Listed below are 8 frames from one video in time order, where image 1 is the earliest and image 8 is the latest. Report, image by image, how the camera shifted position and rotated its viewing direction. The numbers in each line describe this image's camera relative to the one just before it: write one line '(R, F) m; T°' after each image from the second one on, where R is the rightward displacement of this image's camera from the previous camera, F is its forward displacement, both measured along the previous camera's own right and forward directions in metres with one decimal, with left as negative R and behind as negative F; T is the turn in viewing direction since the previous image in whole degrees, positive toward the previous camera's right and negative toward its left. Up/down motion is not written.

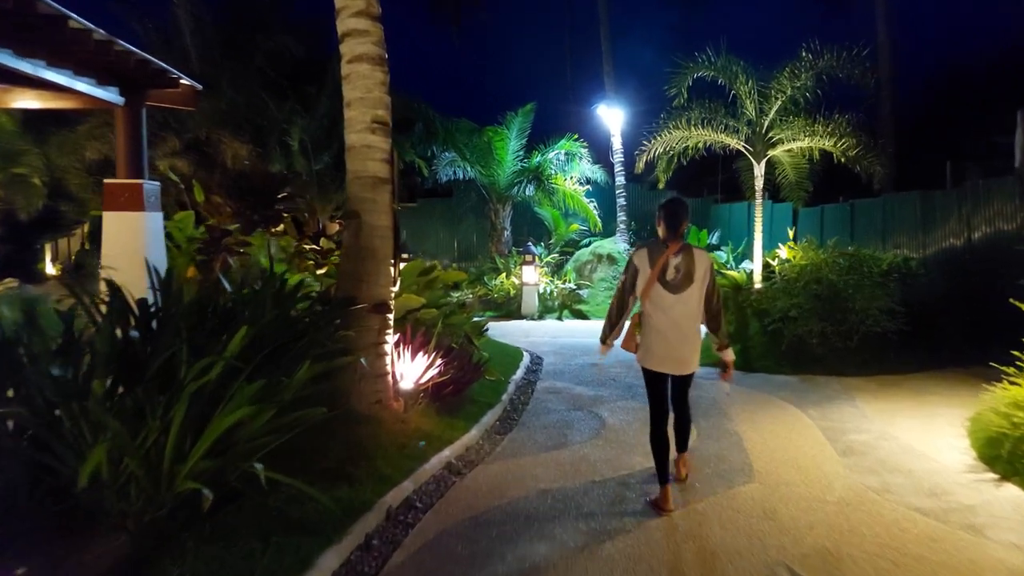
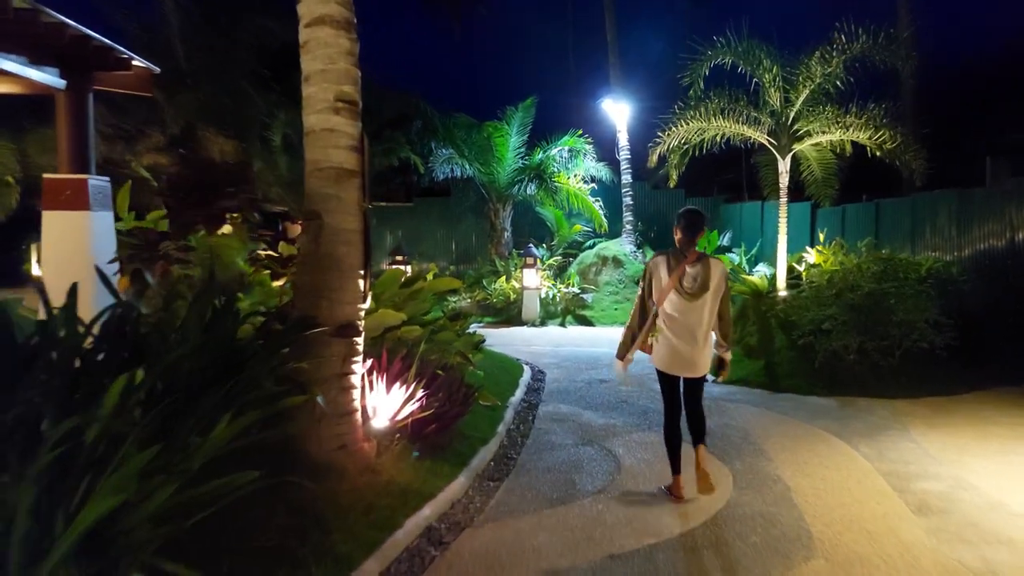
(0.0, +1.1) m; 0°
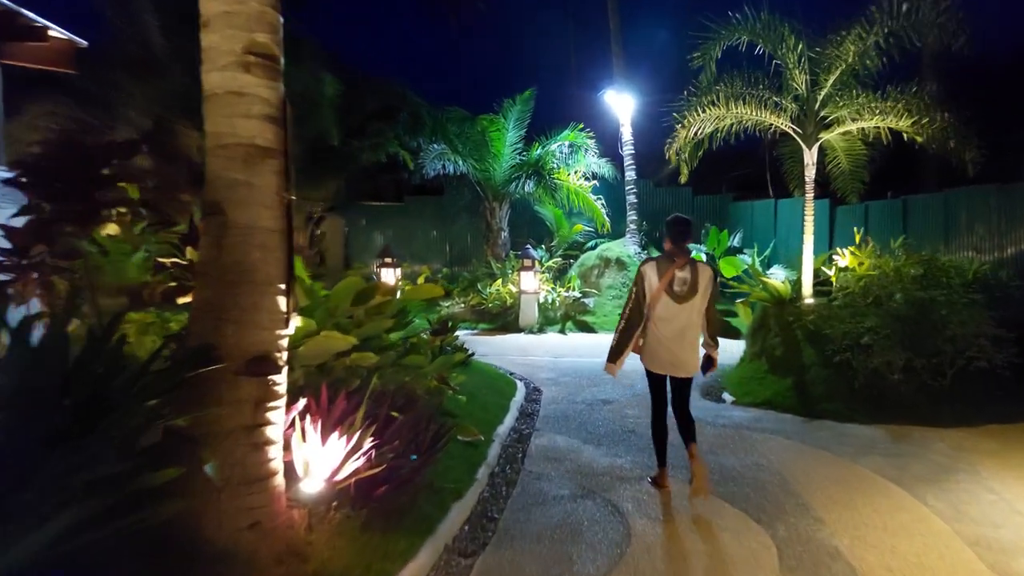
(+0.1, +1.2) m; 0°
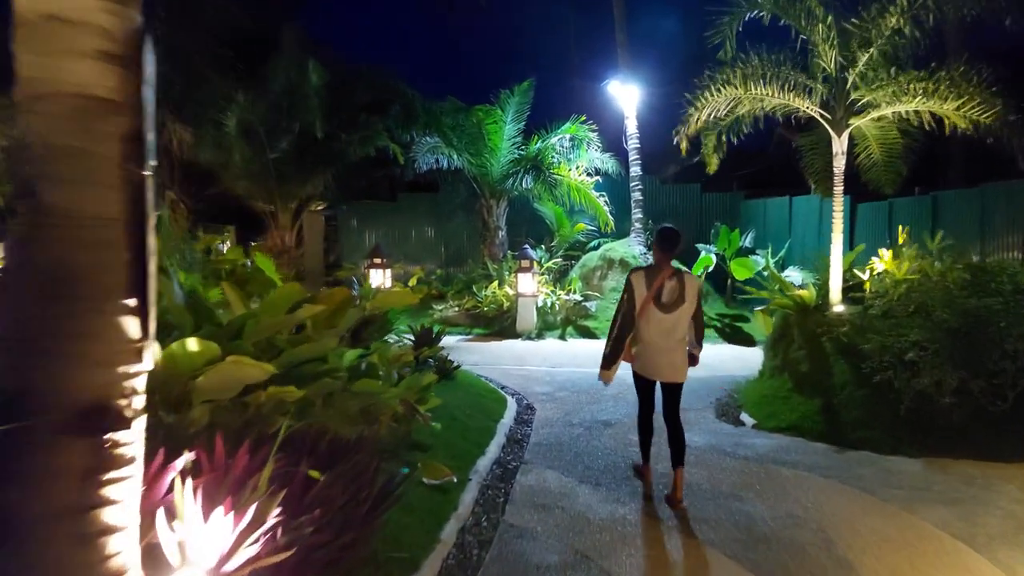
(+0.2, +1.1) m; 0°
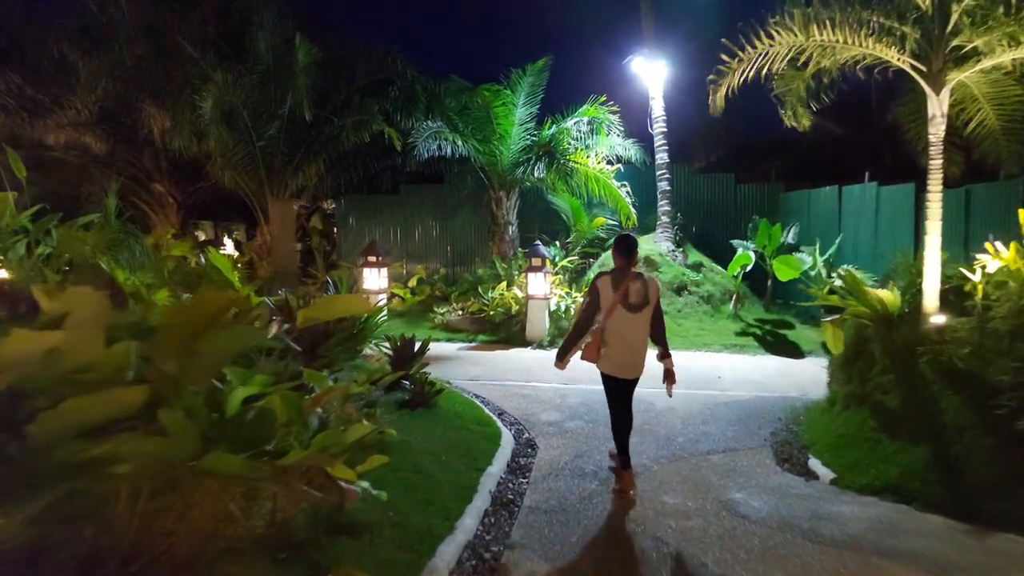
(+0.2, +1.9) m; -2°
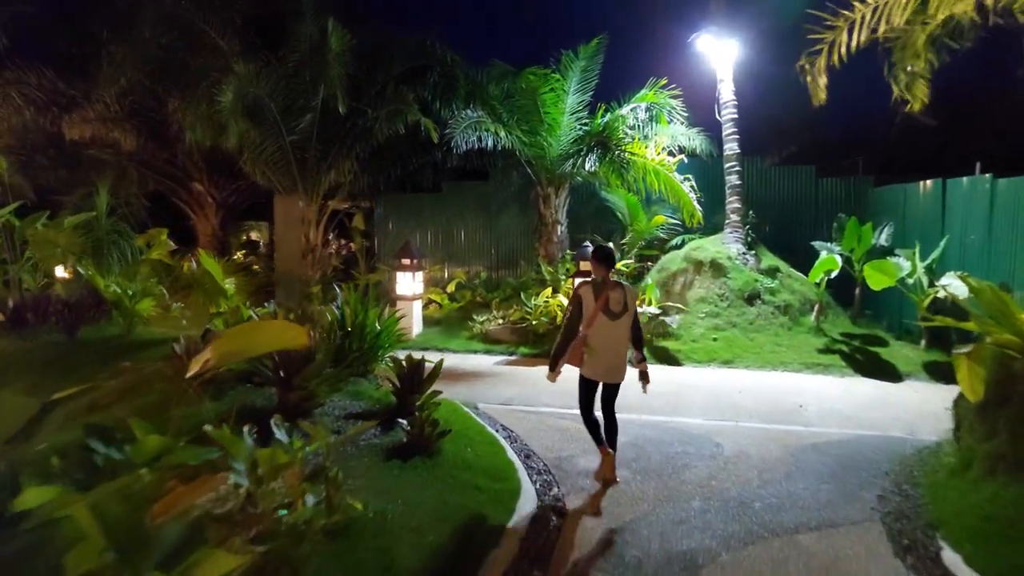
(+0.3, +1.5) m; -5°
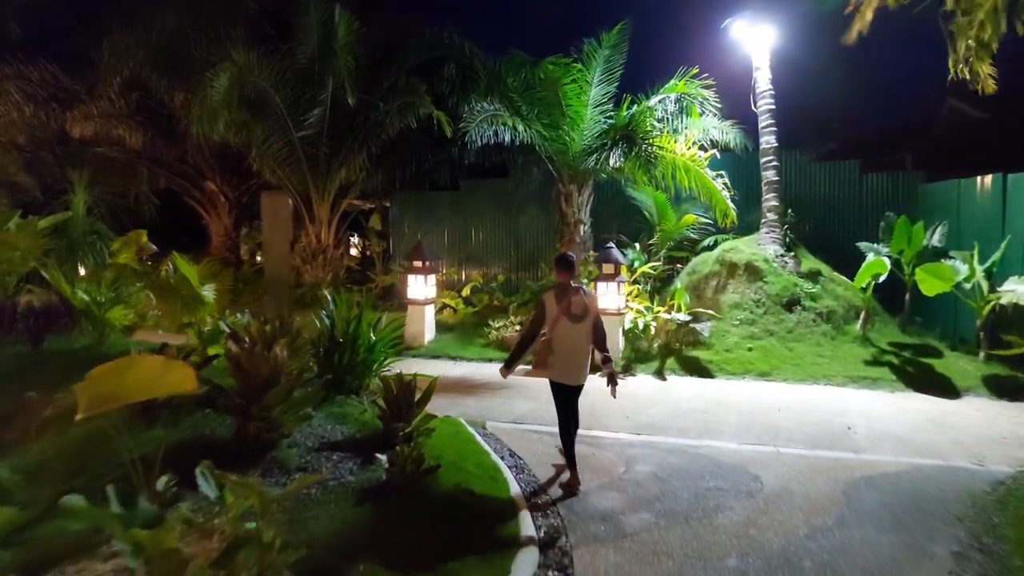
(+0.2, +0.9) m; -2°
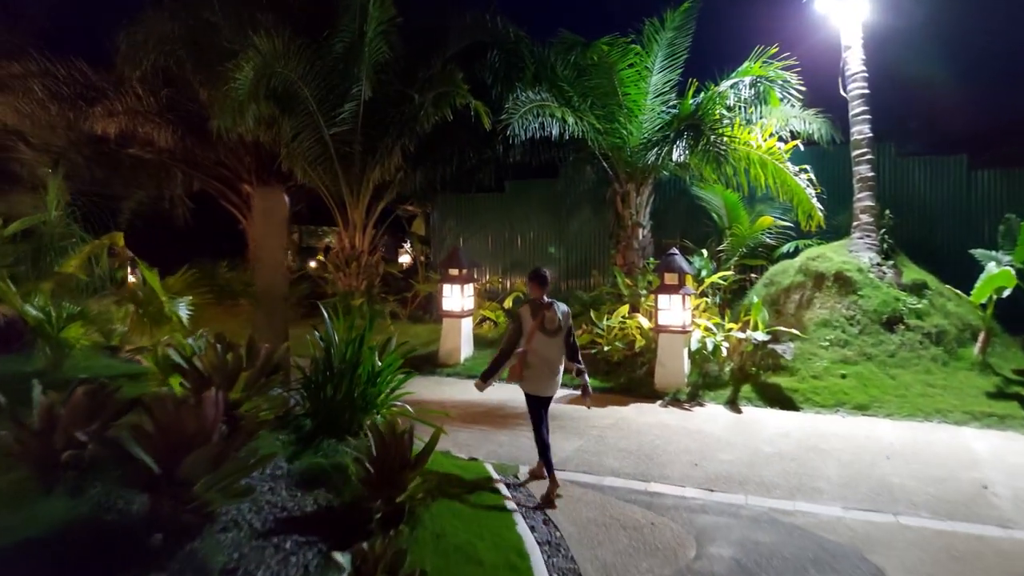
(+0.2, +1.5) m; -5°
